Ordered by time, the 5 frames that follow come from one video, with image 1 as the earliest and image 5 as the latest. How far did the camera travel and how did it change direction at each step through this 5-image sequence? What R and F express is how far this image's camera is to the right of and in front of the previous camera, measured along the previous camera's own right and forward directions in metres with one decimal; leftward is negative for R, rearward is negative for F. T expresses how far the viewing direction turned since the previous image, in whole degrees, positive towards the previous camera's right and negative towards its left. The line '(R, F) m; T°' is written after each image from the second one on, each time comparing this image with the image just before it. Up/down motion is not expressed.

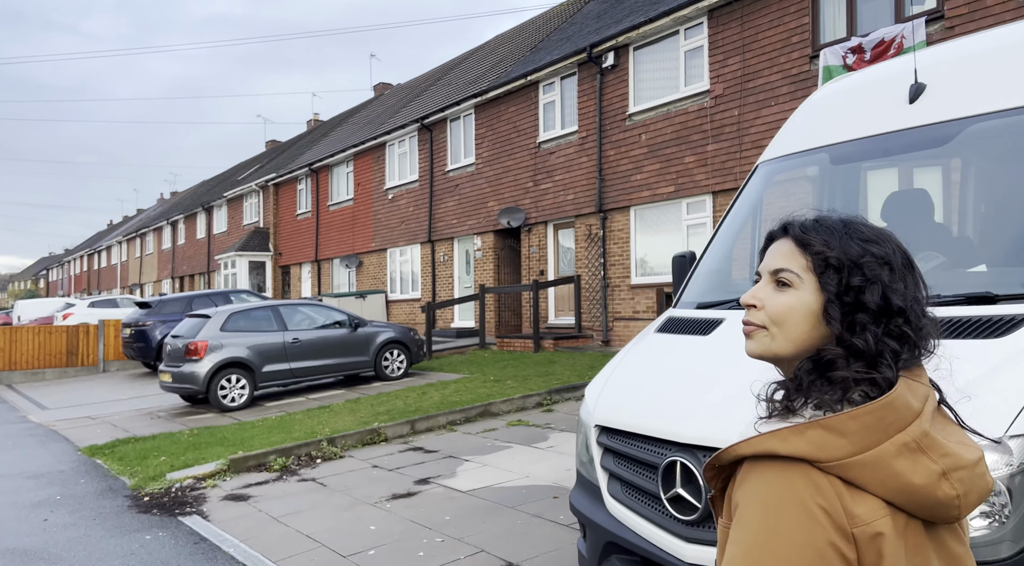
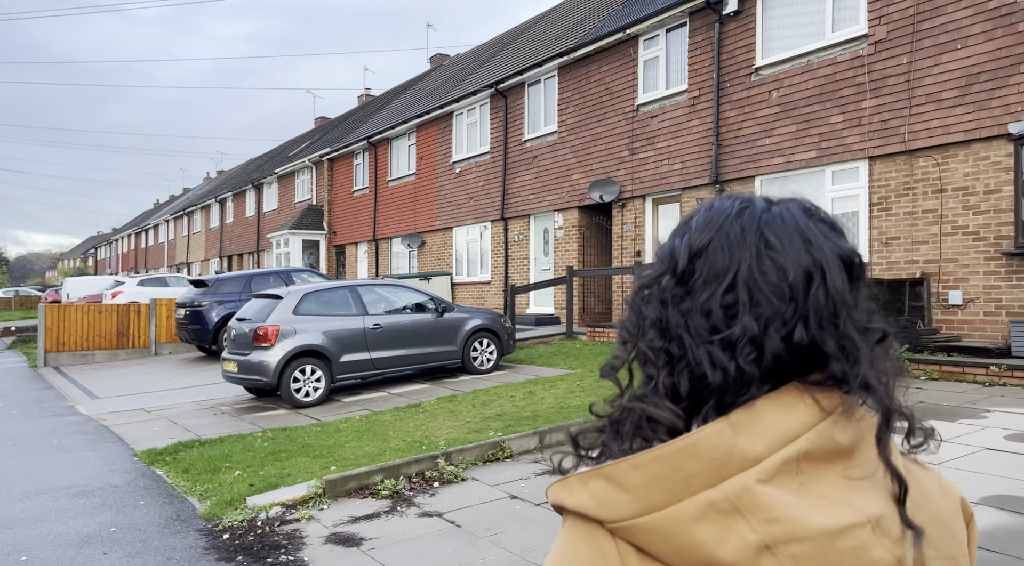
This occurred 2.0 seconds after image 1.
(-1.1, +1.6) m; -3°
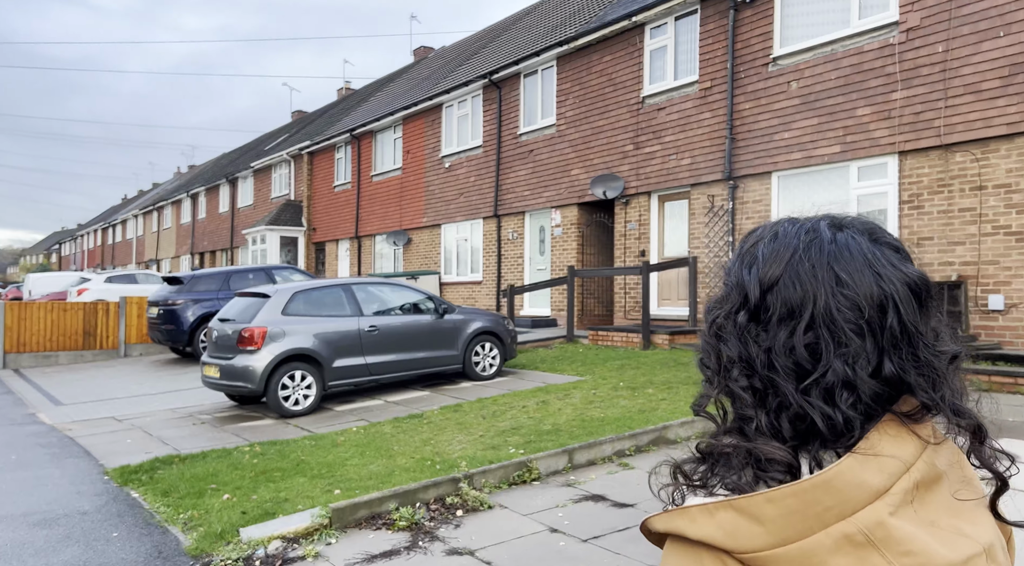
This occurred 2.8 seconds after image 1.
(-0.4, +0.7) m; +2°
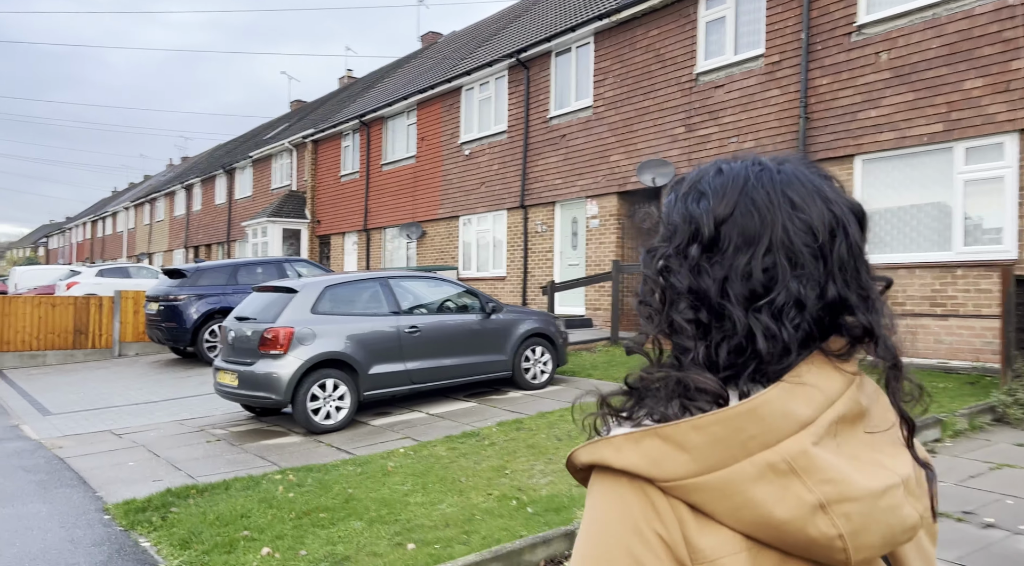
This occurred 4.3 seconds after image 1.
(-0.8, +1.2) m; +1°
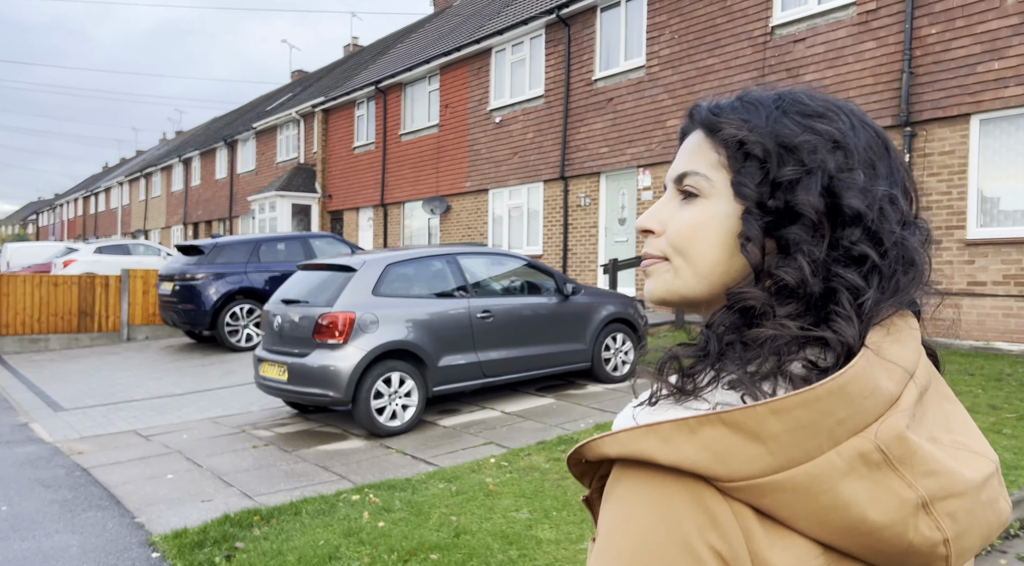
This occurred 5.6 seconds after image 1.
(-0.9, +1.1) m; +1°
